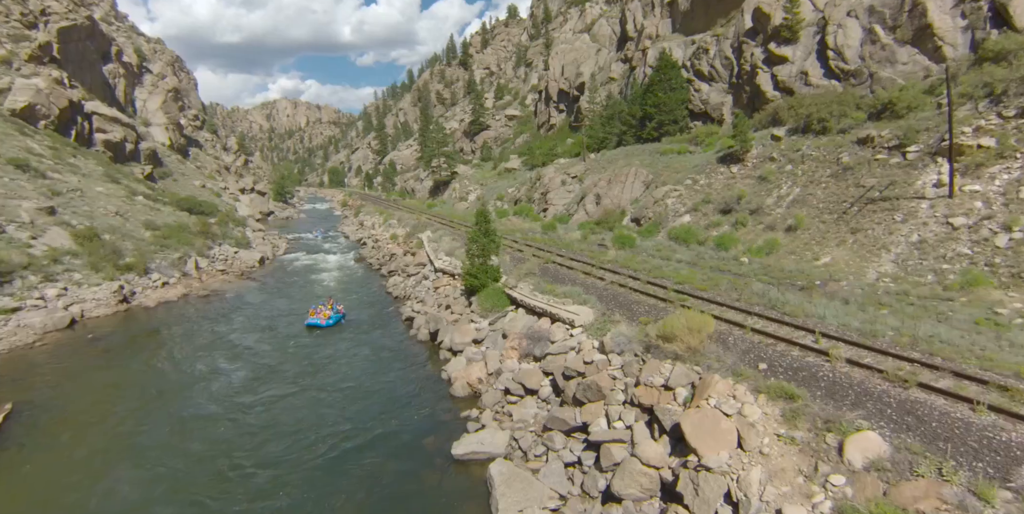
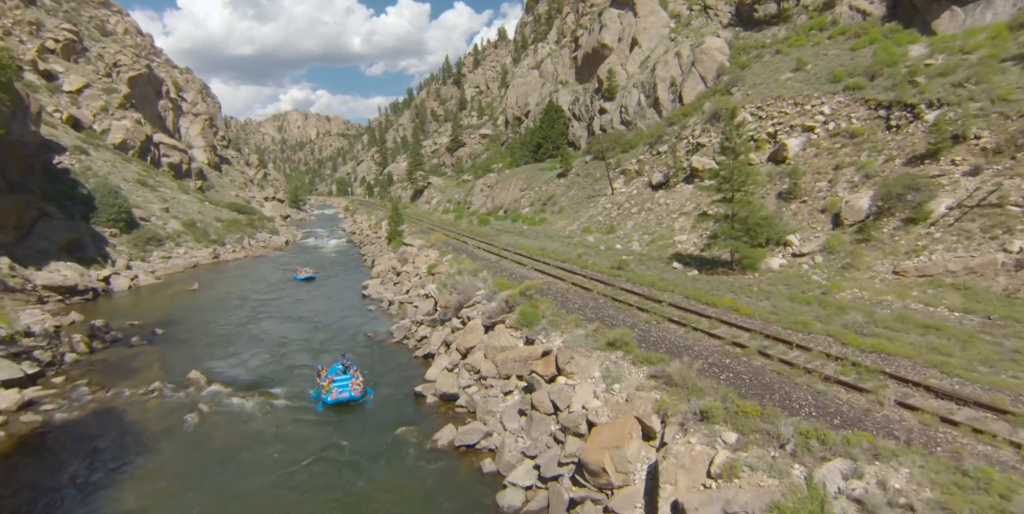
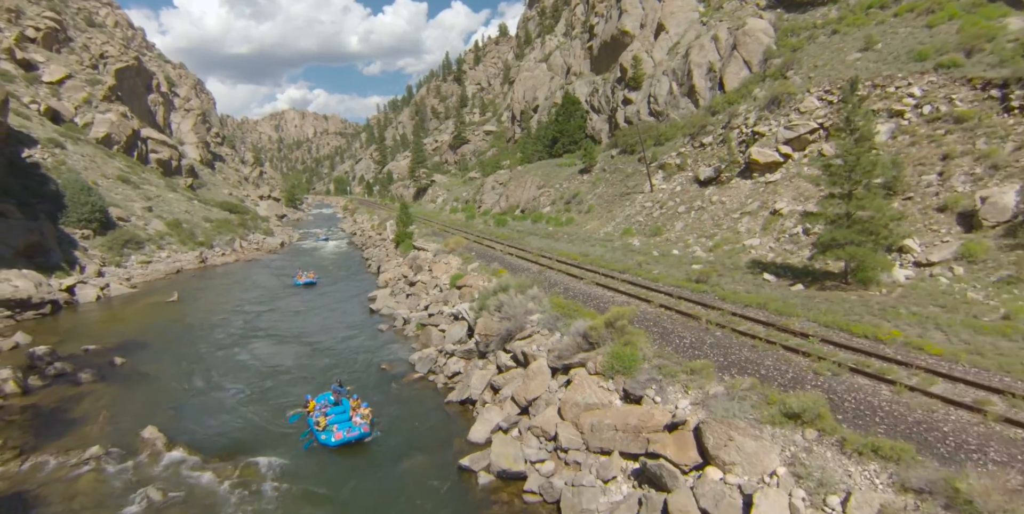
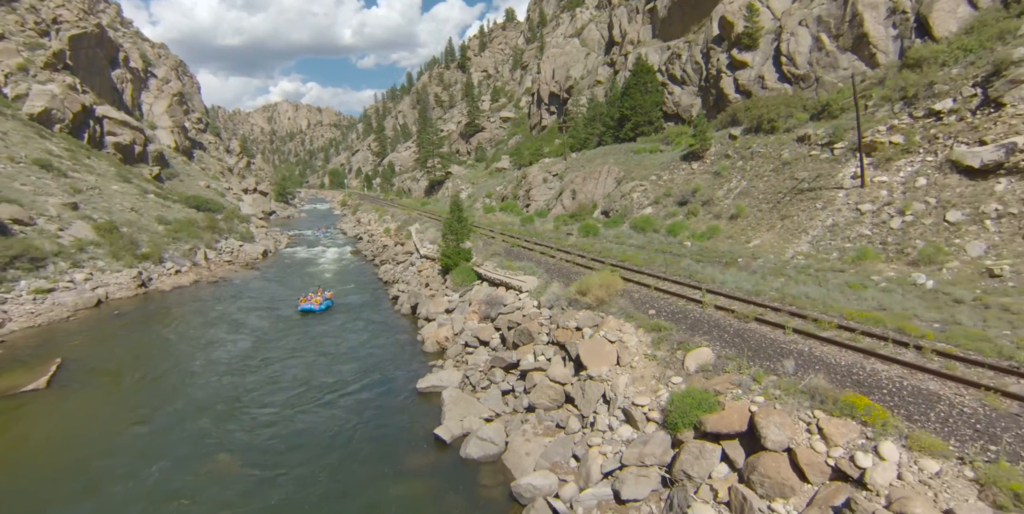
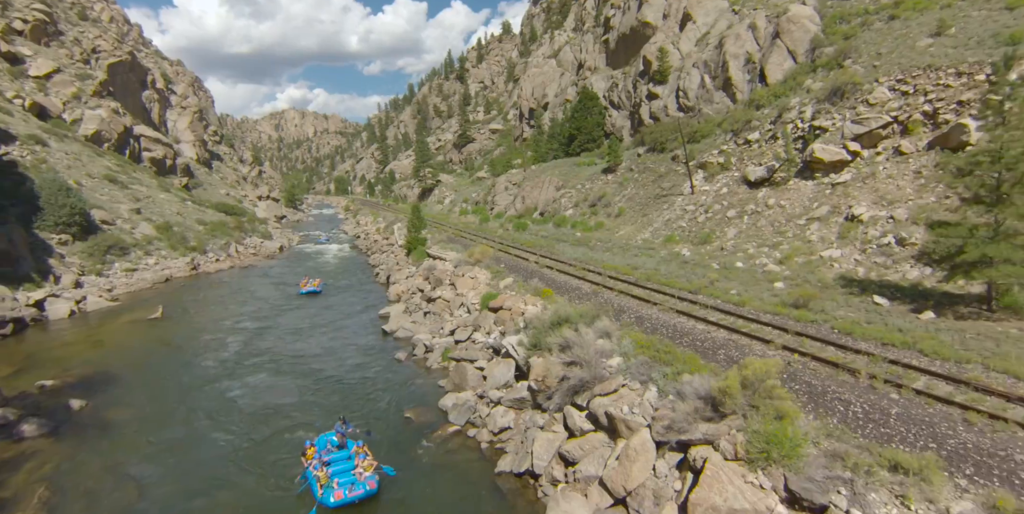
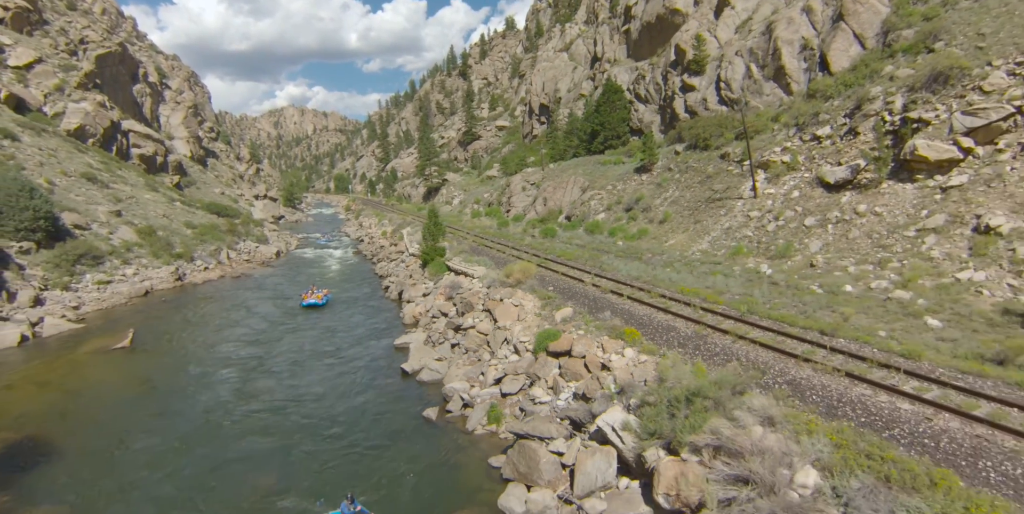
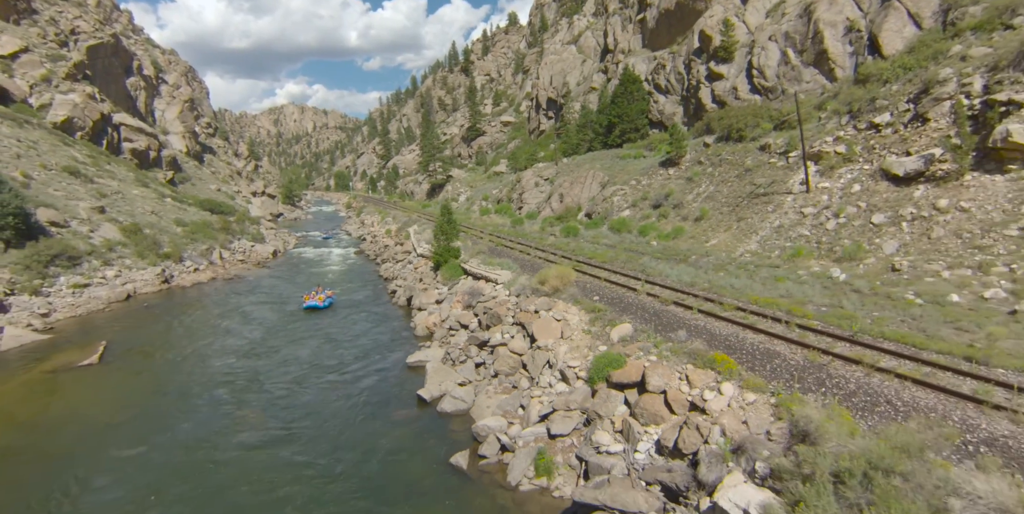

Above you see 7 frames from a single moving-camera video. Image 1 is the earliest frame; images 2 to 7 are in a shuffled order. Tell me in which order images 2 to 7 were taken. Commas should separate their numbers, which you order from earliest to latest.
4, 7, 6, 5, 3, 2
